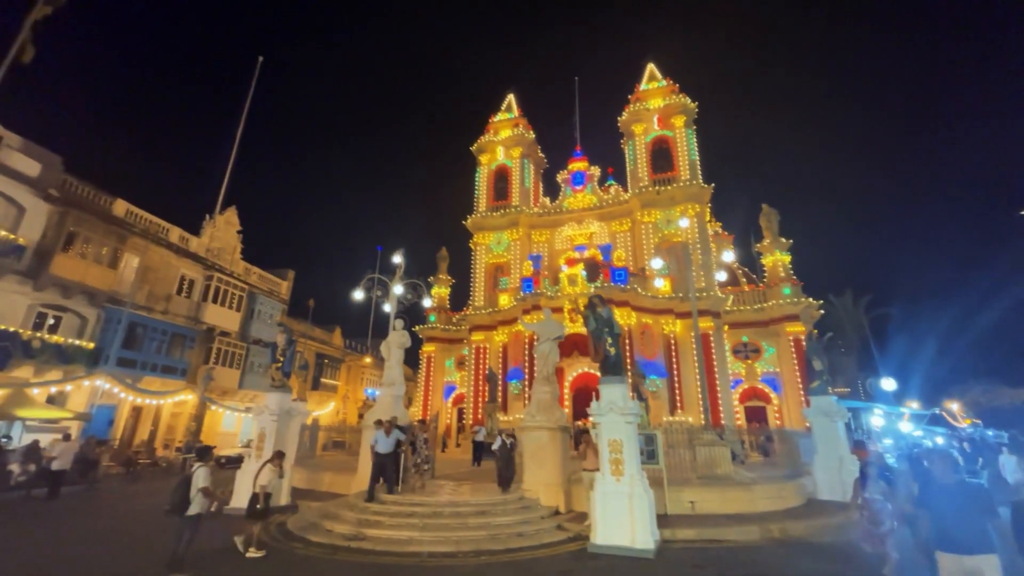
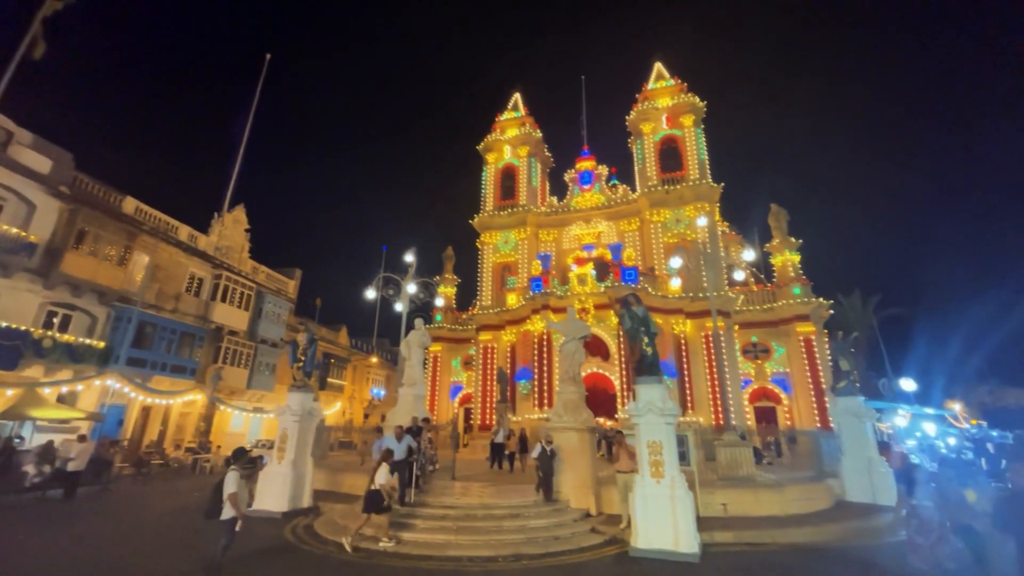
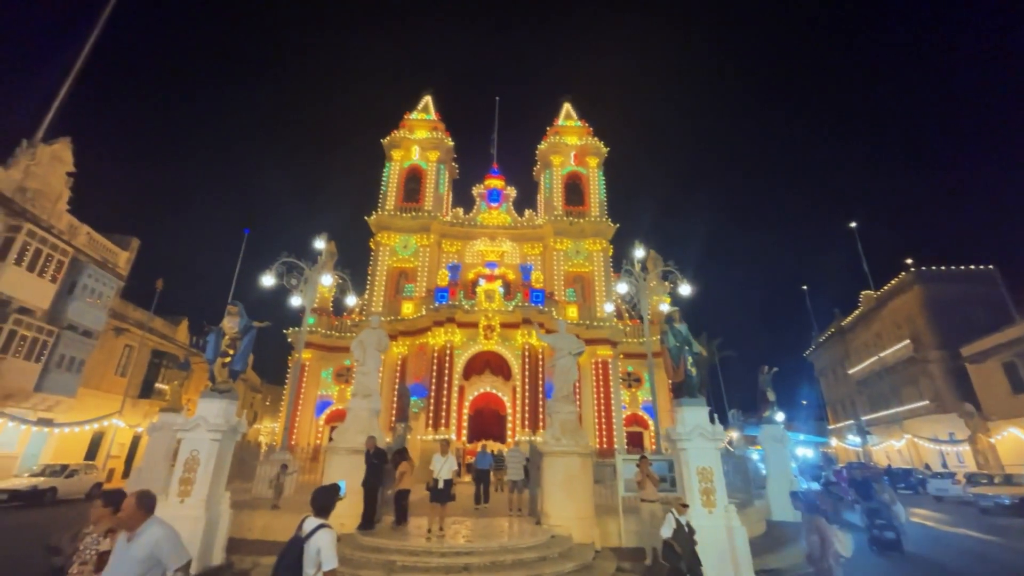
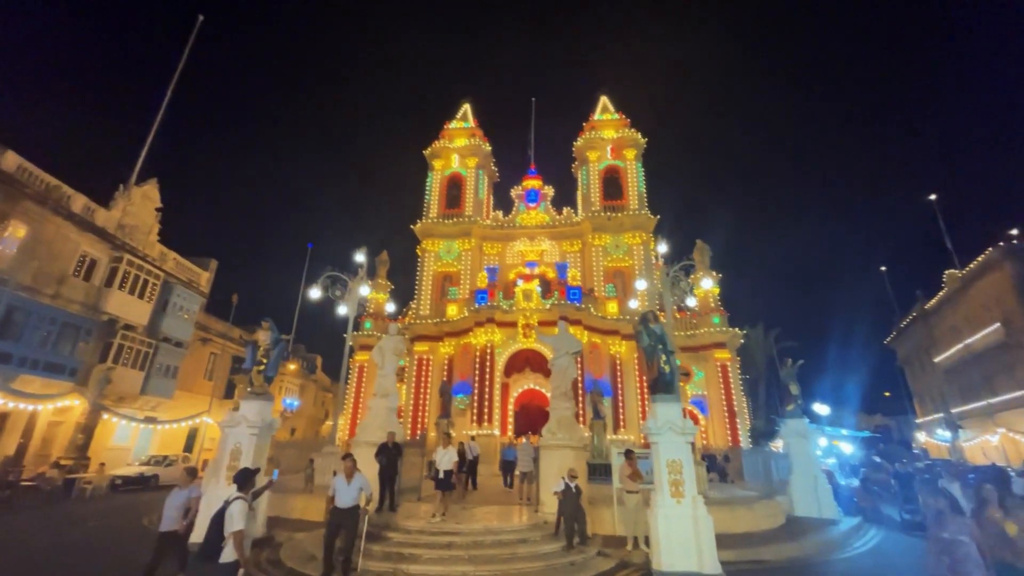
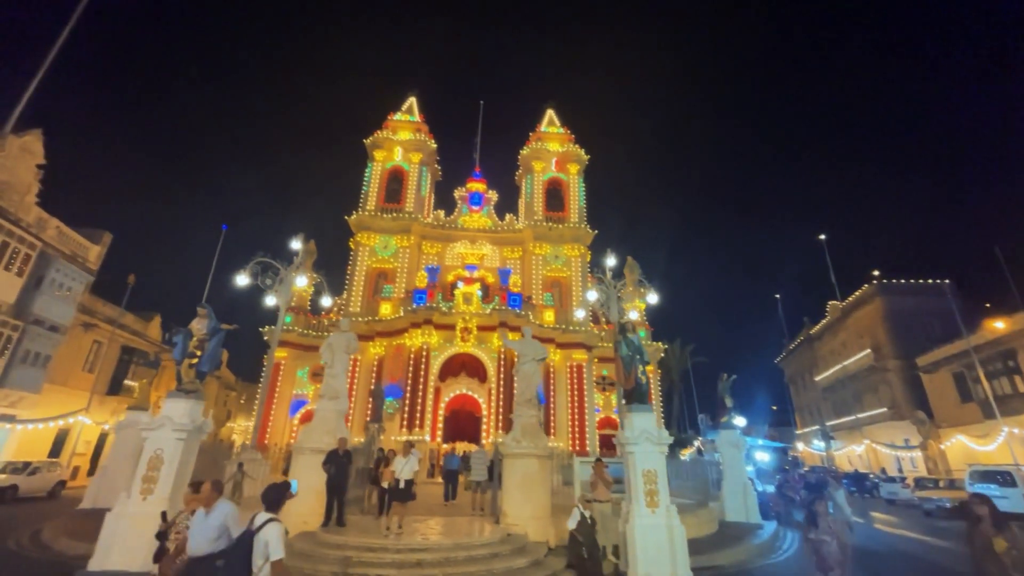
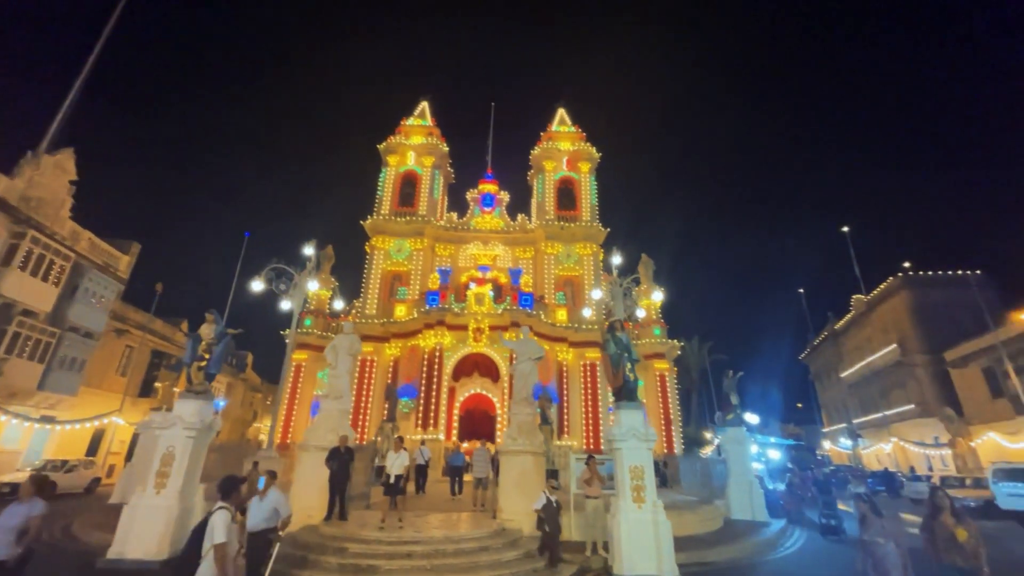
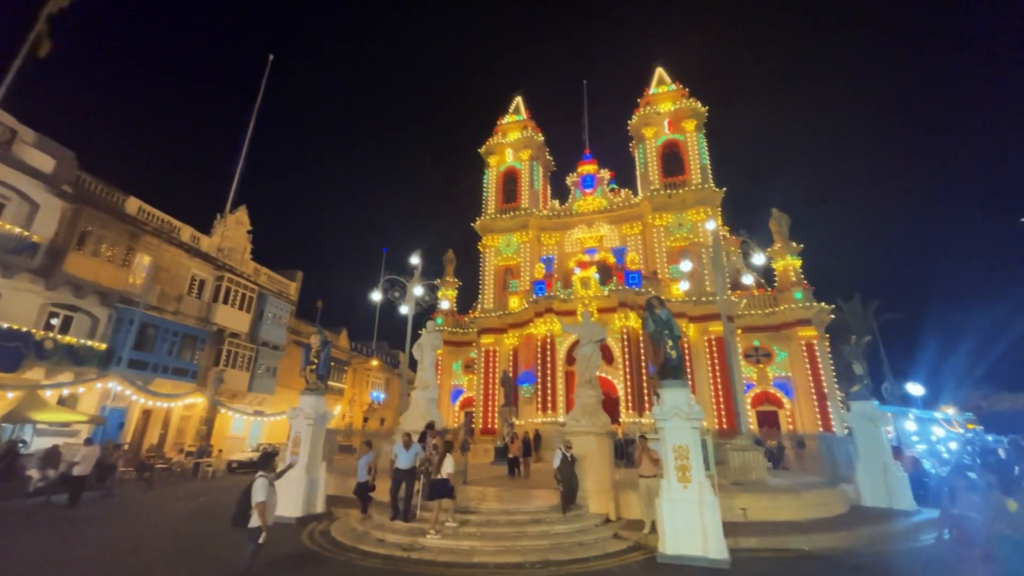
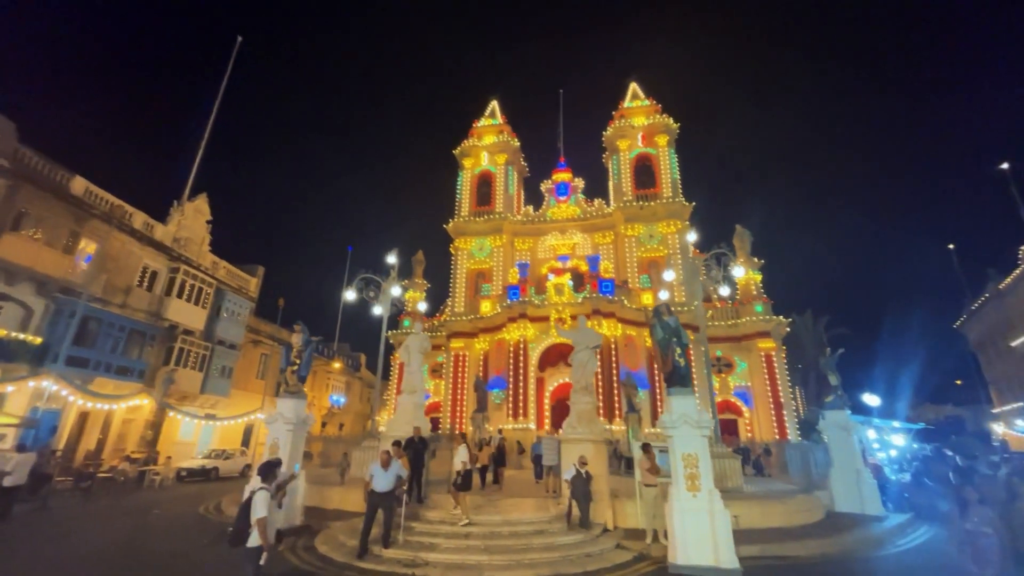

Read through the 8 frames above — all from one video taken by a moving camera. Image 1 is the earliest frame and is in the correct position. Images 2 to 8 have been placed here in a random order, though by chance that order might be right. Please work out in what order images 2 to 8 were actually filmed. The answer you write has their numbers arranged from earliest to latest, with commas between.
2, 7, 8, 4, 6, 5, 3
